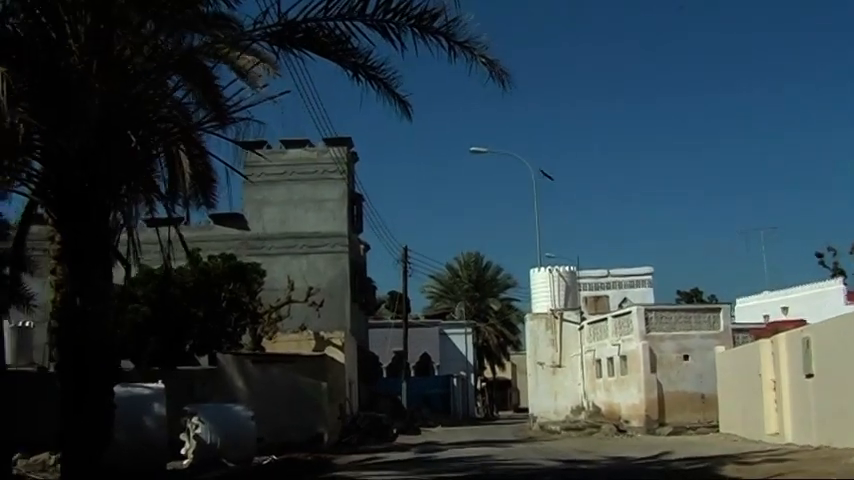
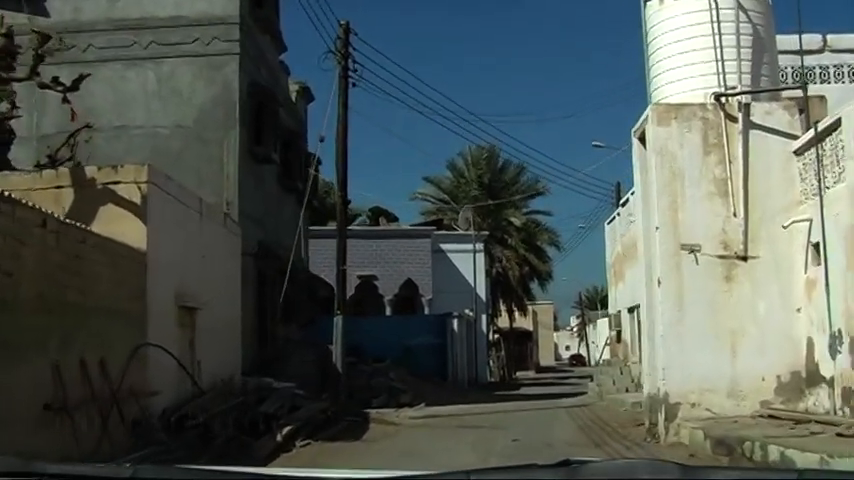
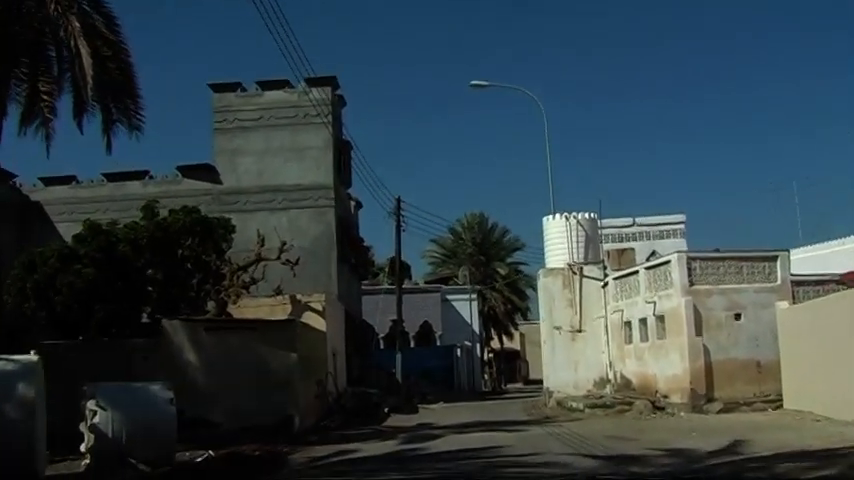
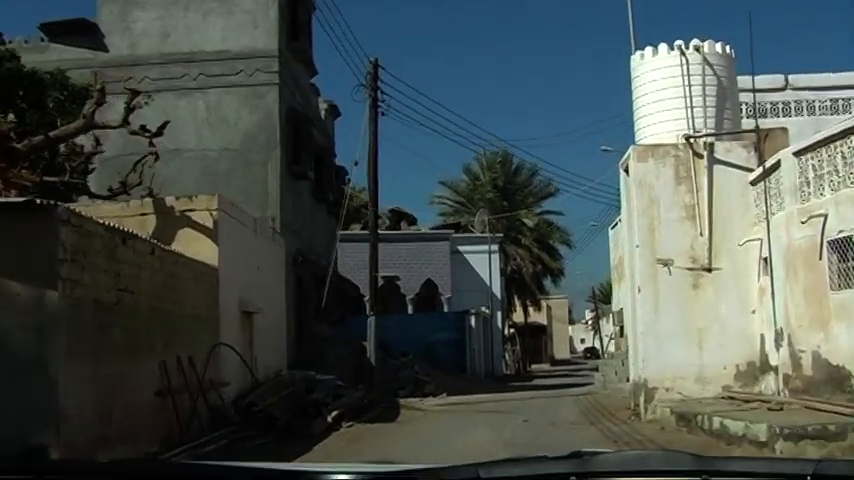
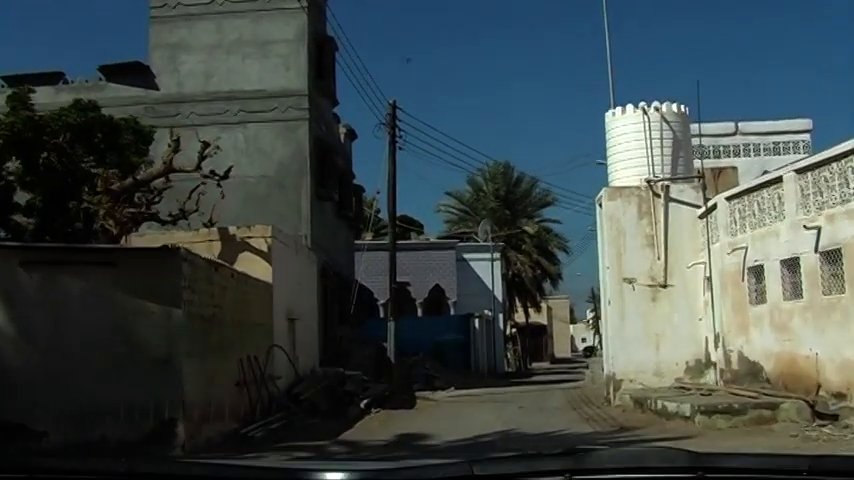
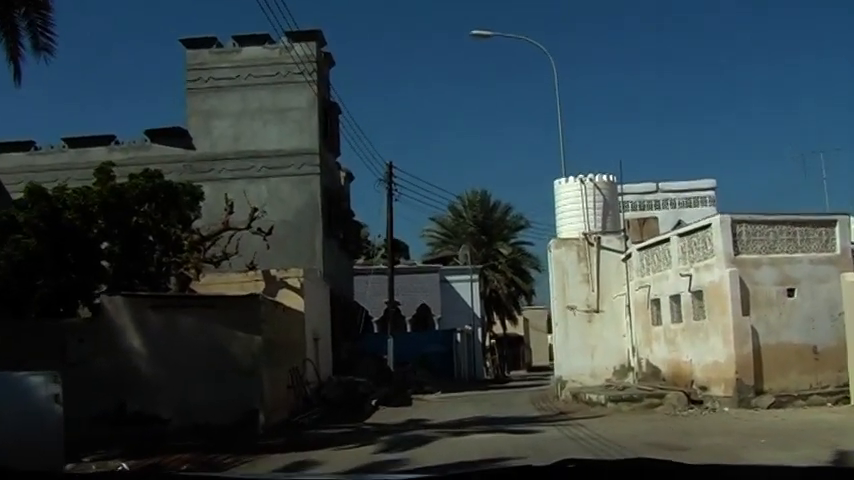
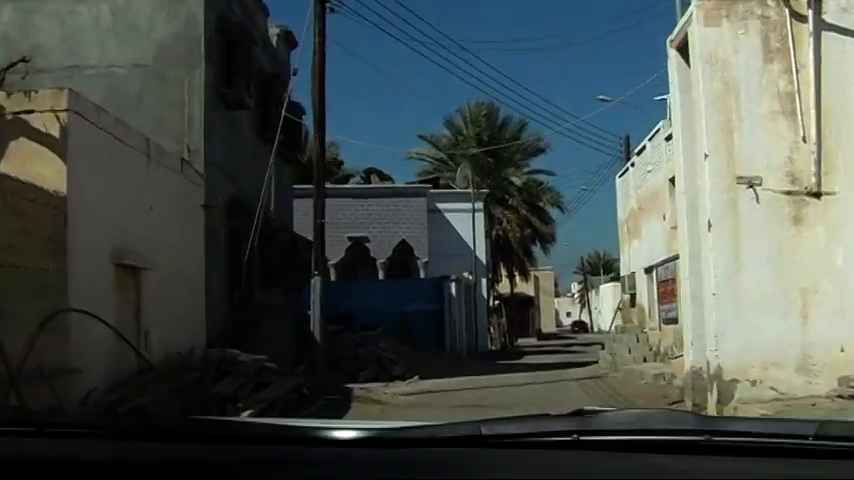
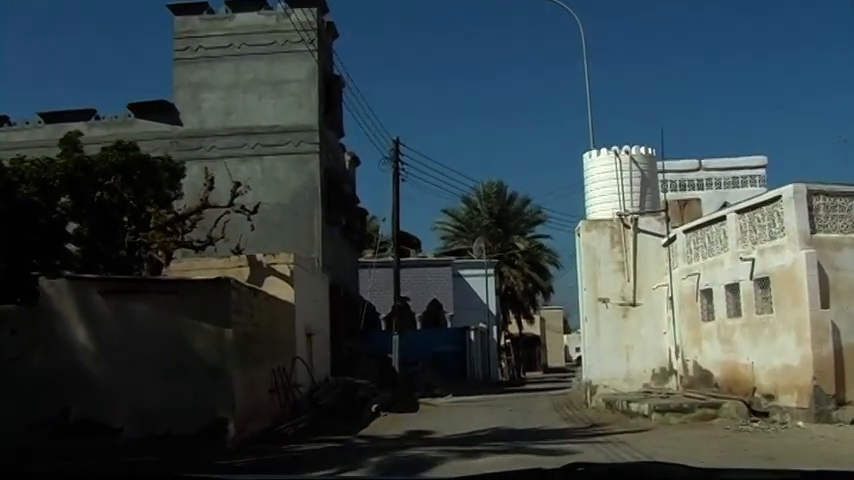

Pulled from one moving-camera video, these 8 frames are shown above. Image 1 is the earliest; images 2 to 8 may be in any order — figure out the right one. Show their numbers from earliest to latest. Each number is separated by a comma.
3, 6, 8, 5, 4, 2, 7
